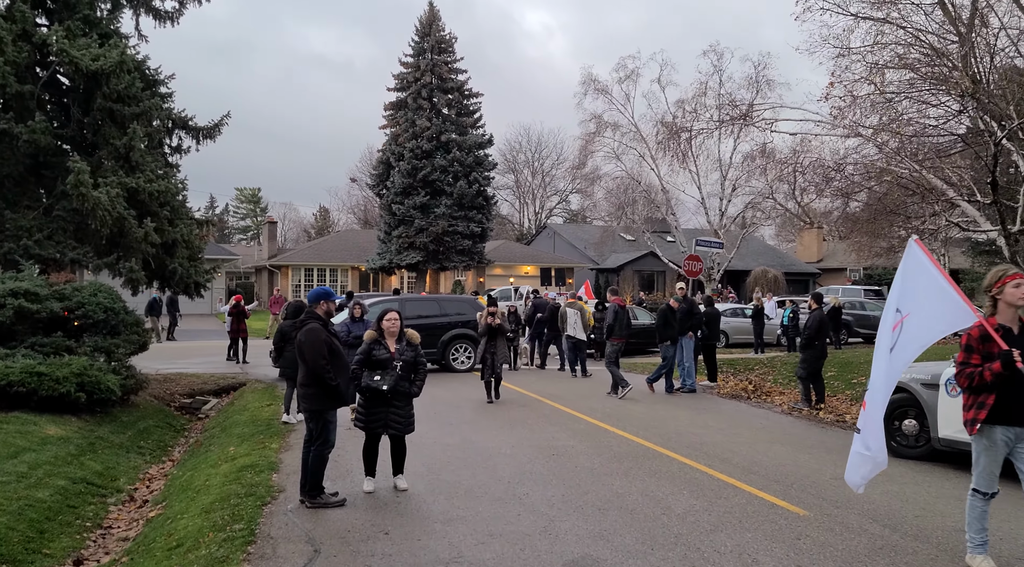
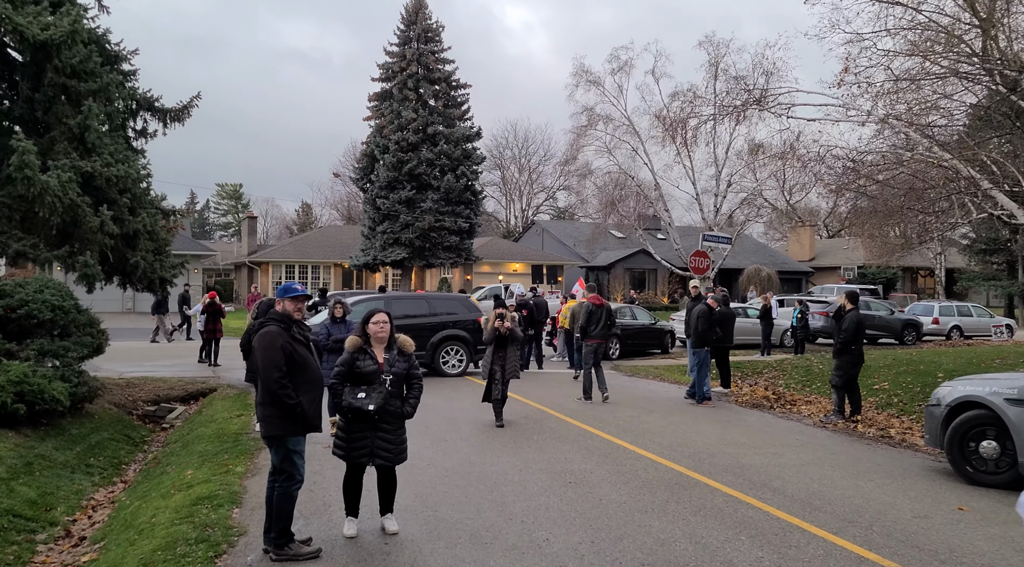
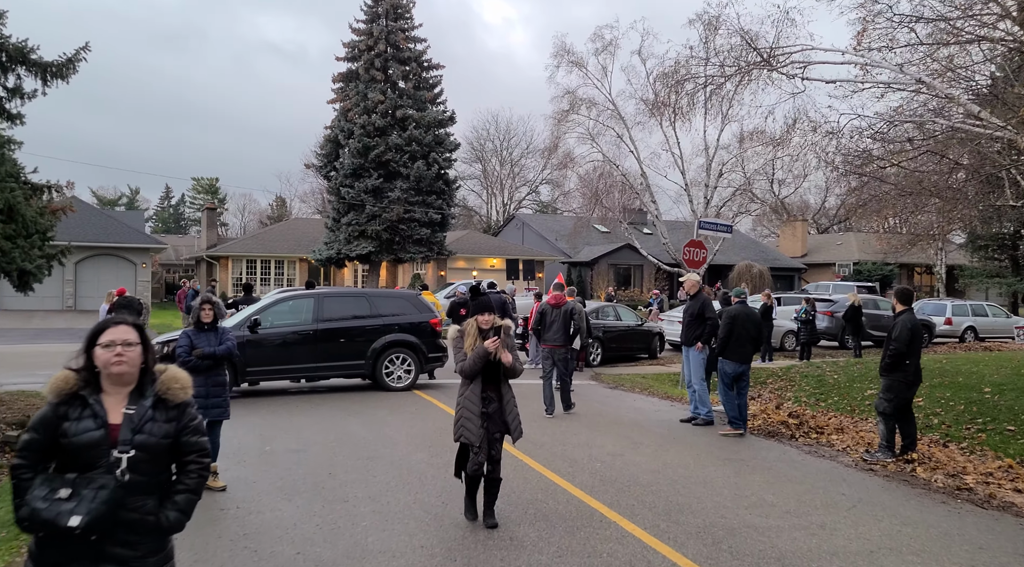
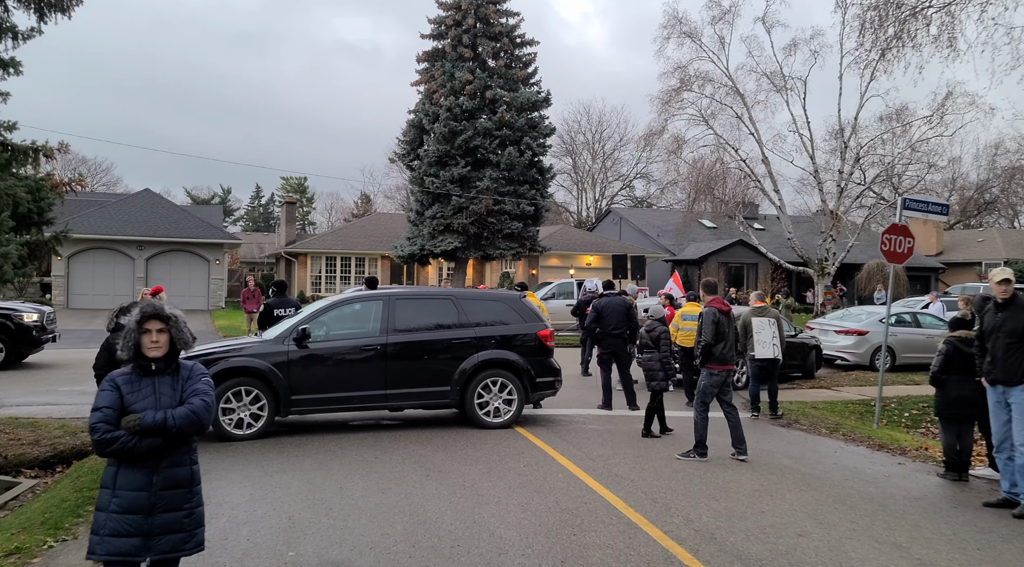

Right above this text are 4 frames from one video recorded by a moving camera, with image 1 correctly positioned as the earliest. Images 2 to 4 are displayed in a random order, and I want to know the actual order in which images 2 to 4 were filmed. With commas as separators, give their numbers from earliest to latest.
2, 3, 4
